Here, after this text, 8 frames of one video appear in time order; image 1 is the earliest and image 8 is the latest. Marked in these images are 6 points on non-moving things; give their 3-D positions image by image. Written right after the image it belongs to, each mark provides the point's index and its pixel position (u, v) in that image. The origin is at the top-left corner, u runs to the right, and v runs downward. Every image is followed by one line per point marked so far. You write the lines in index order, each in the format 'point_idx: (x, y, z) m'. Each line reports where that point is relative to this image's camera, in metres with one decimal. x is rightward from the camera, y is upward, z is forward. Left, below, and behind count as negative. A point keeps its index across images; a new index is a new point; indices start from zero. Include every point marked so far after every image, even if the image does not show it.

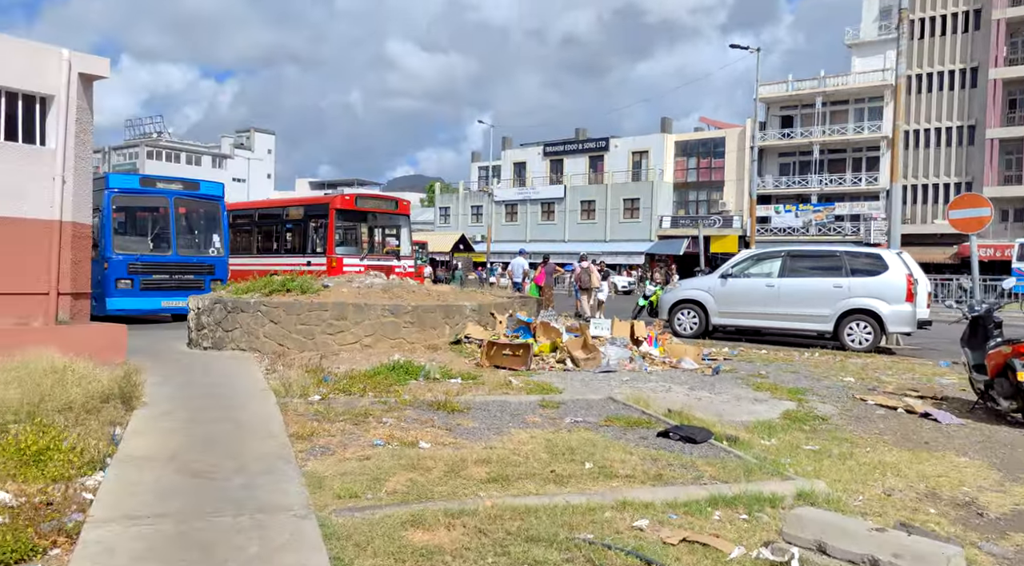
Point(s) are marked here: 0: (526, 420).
0: (+0.1, -1.2, +7.1) m
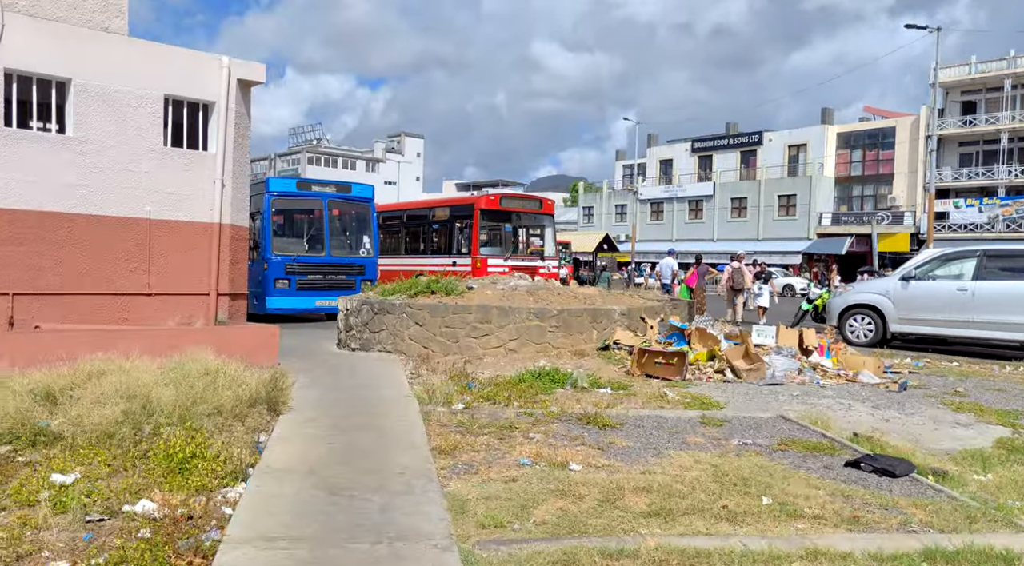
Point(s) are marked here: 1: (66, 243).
0: (+1.4, -1.2, +6.4) m
1: (-5.3, +0.5, +9.7) m
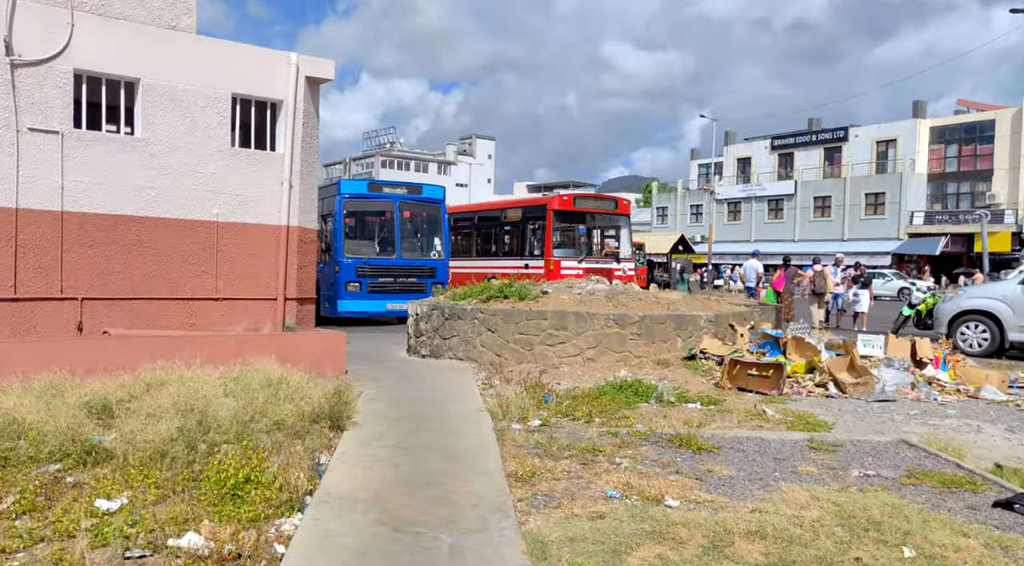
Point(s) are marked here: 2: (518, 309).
0: (+2.0, -1.3, +5.6) m
1: (-4.4, +0.4, +9.5) m
2: (+0.1, -0.3, +10.8) m
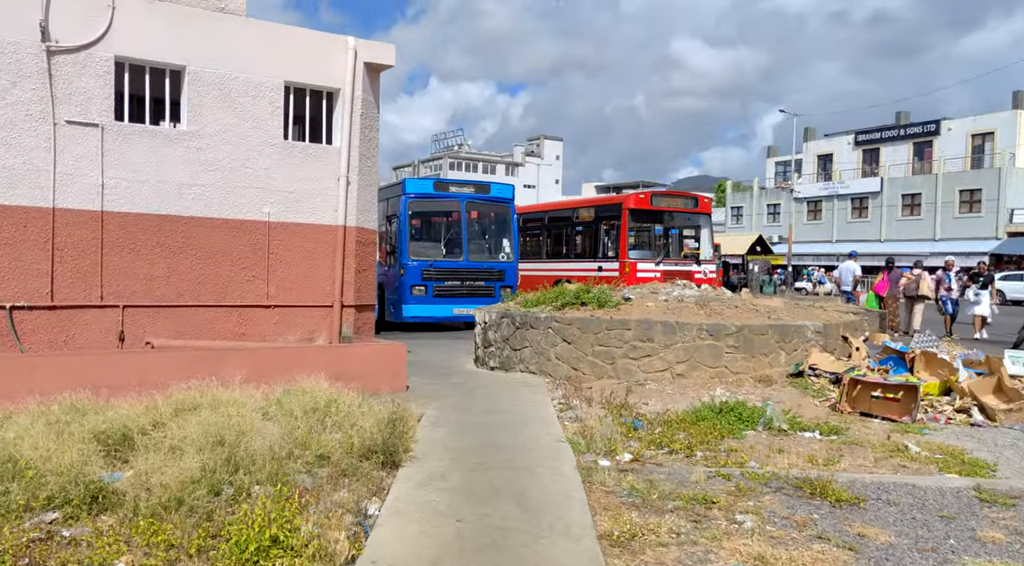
0: (+2.5, -1.3, +4.3) m
1: (-3.6, +0.4, +8.7) m
2: (+1.0, -0.4, +9.7) m
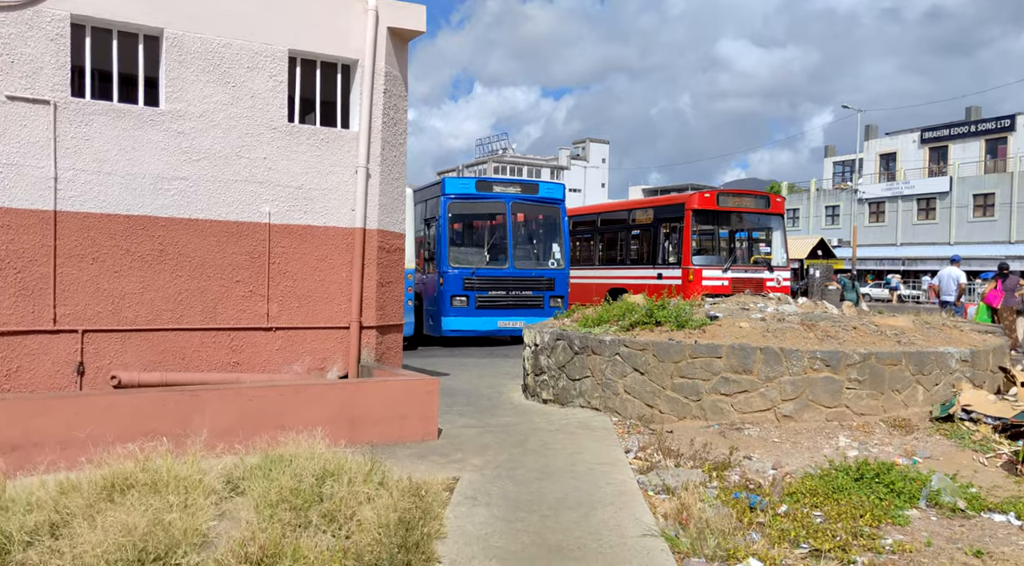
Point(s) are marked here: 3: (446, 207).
0: (+2.7, -1.4, +2.2) m
1: (-3.1, +0.2, +7.0) m
2: (+1.6, -0.6, +7.7) m
3: (-1.5, +1.7, +17.8) m
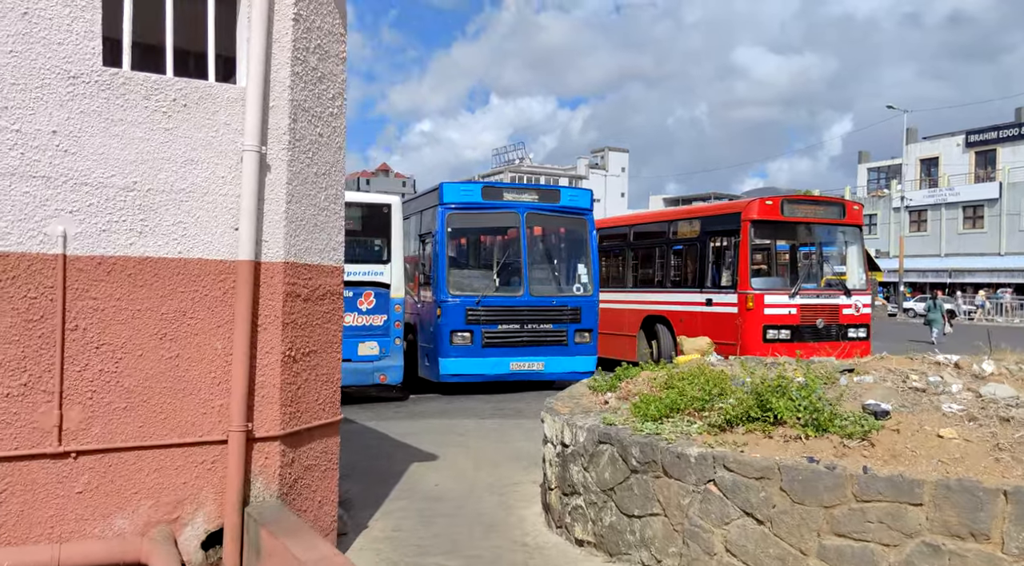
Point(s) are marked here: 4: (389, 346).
0: (+2.7, -1.8, -1.4) m
1: (-3.0, -0.2, +3.5) m
2: (+1.6, -0.9, +4.1) m
3: (-1.2, +1.1, +14.3) m
4: (-2.0, -1.0, +13.3) m
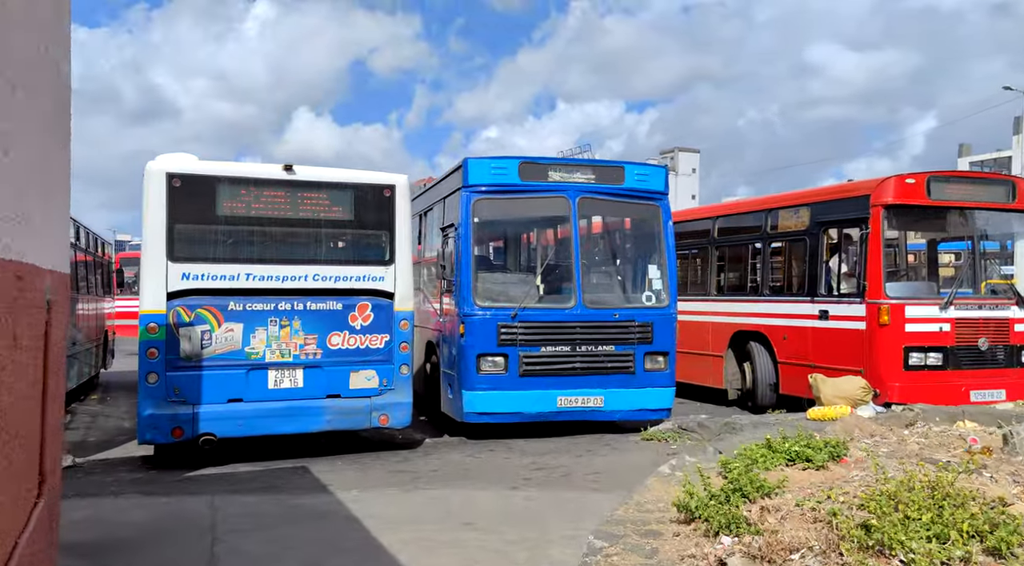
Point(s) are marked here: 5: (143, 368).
0: (+2.0, -1.7, -5.2) m
1: (-3.3, -0.2, +0.2) m
2: (+1.4, -1.0, +0.4) m
3: (-0.6, +1.0, +10.9) m
4: (-1.5, -1.1, +9.9) m
5: (-4.0, -0.9, +8.8) m
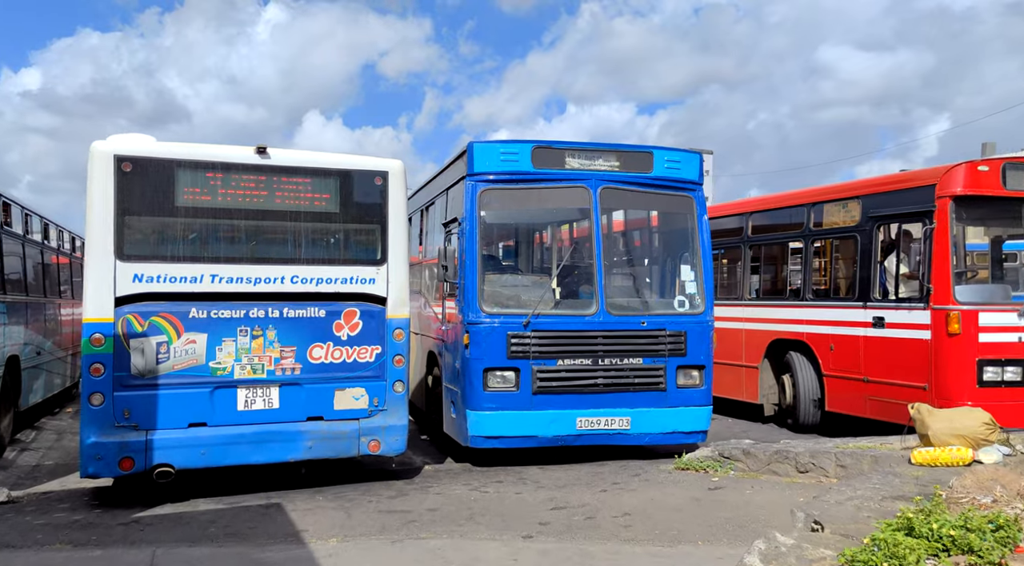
0: (+1.9, -1.7, -6.7) m
1: (-3.3, -0.2, -1.2) m
2: (+1.4, -1.0, -1.0) m
3: (-0.4, +1.0, +9.4) m
4: (-1.3, -1.2, +8.5) m
5: (-3.9, -1.0, +7.4) m
